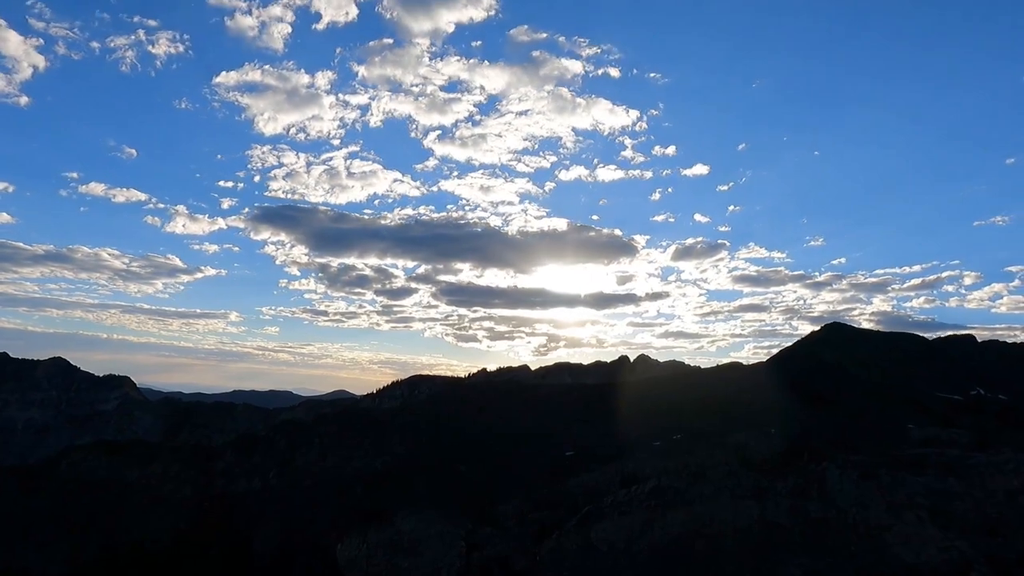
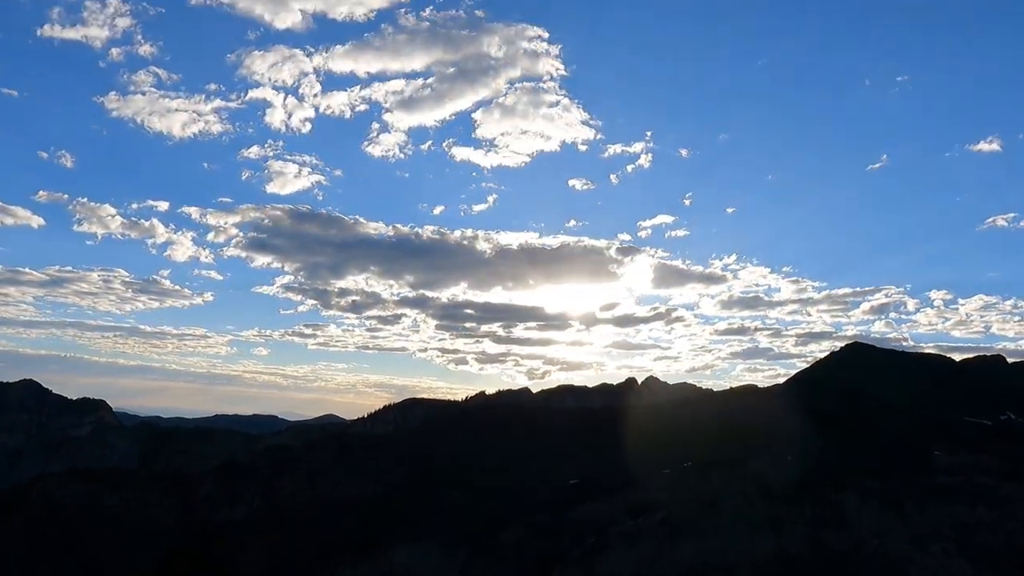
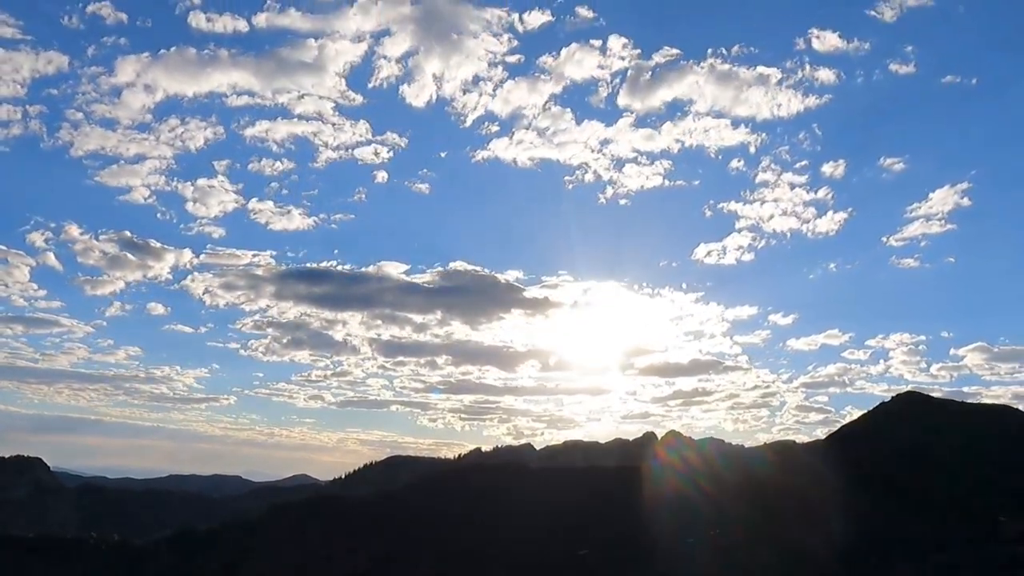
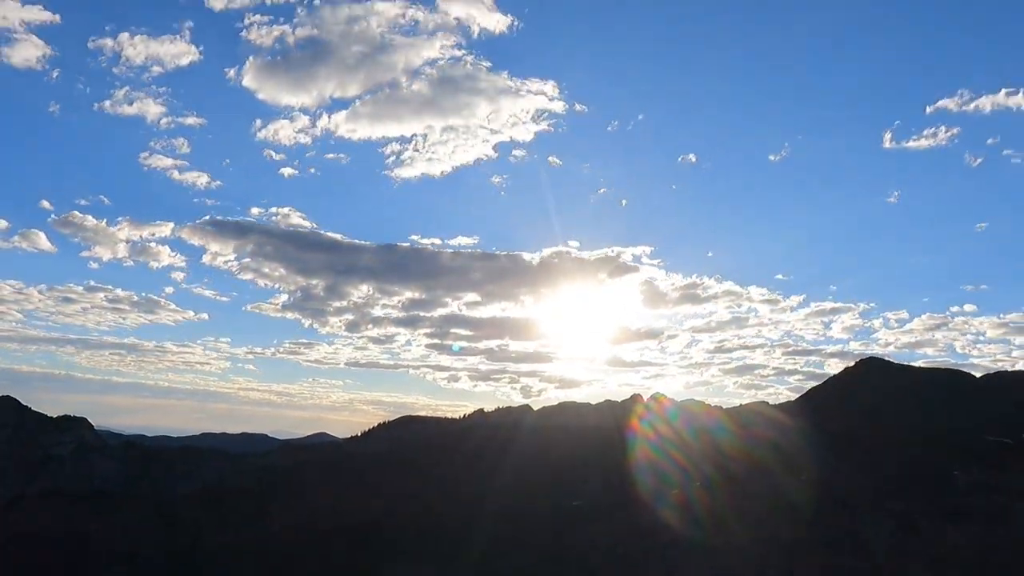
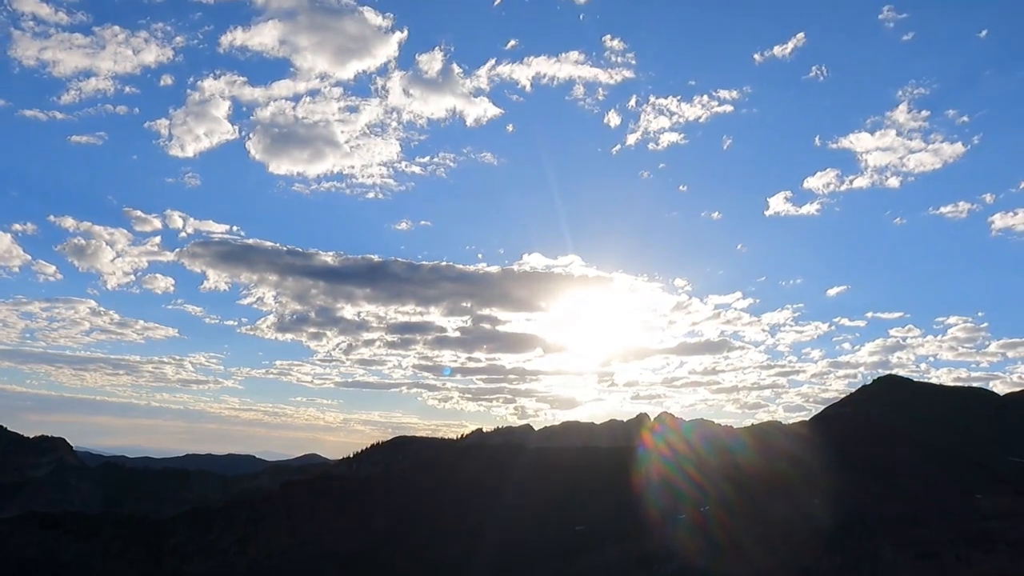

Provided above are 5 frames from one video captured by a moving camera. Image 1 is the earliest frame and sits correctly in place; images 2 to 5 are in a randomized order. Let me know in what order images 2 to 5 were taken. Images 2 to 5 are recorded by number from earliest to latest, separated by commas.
2, 4, 5, 3
